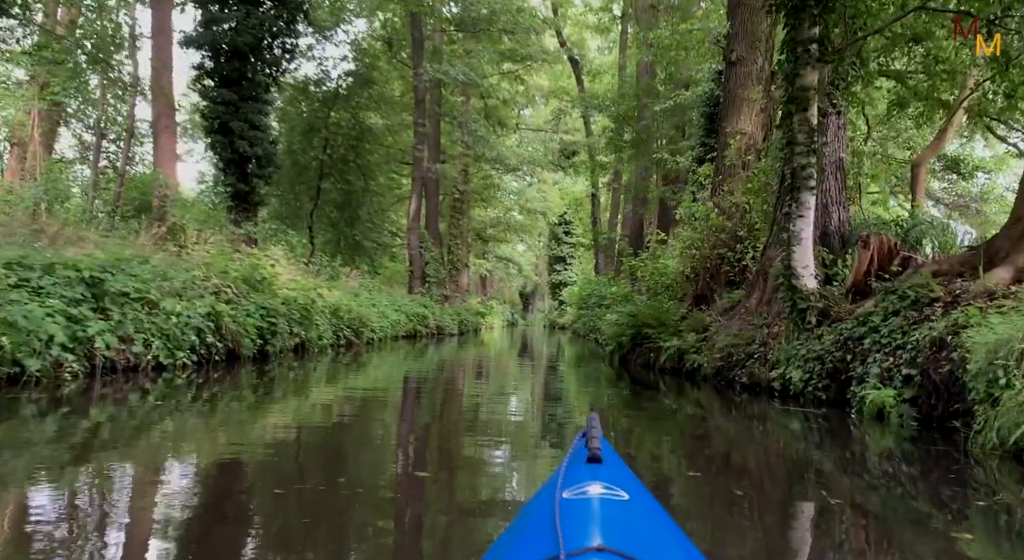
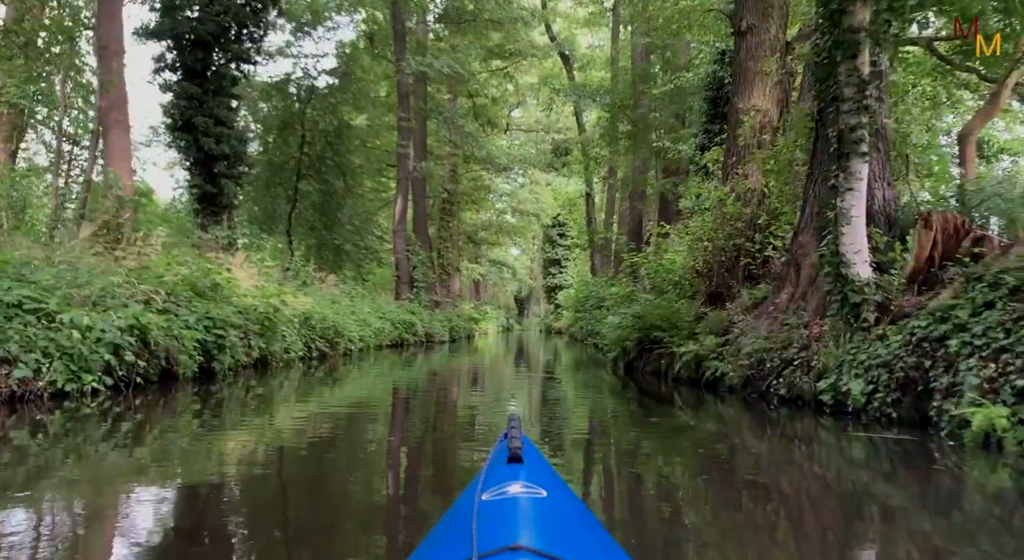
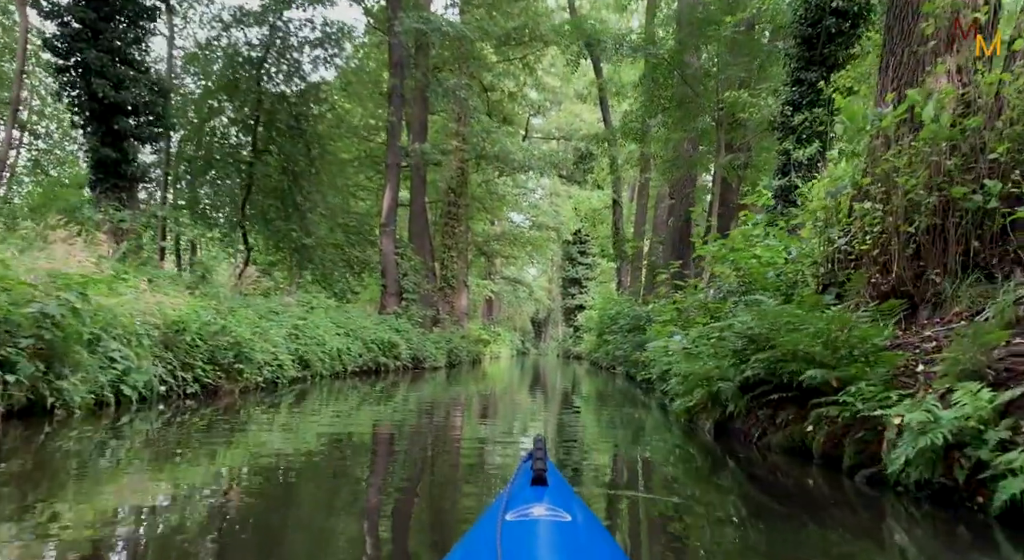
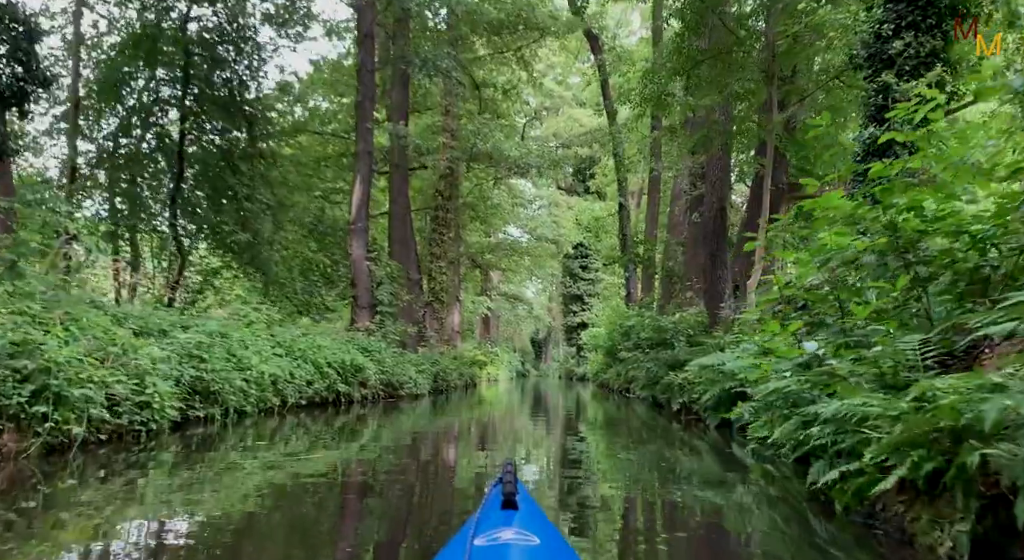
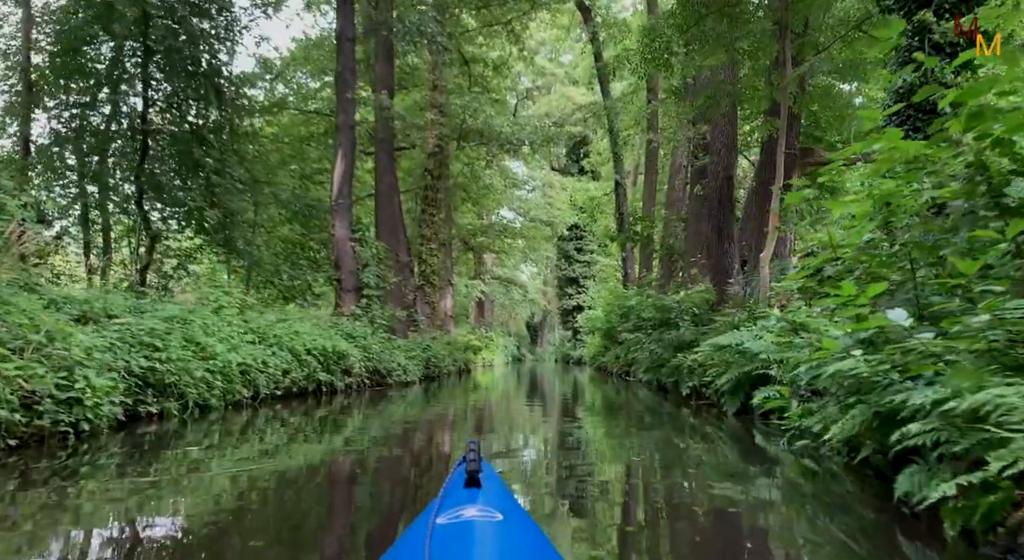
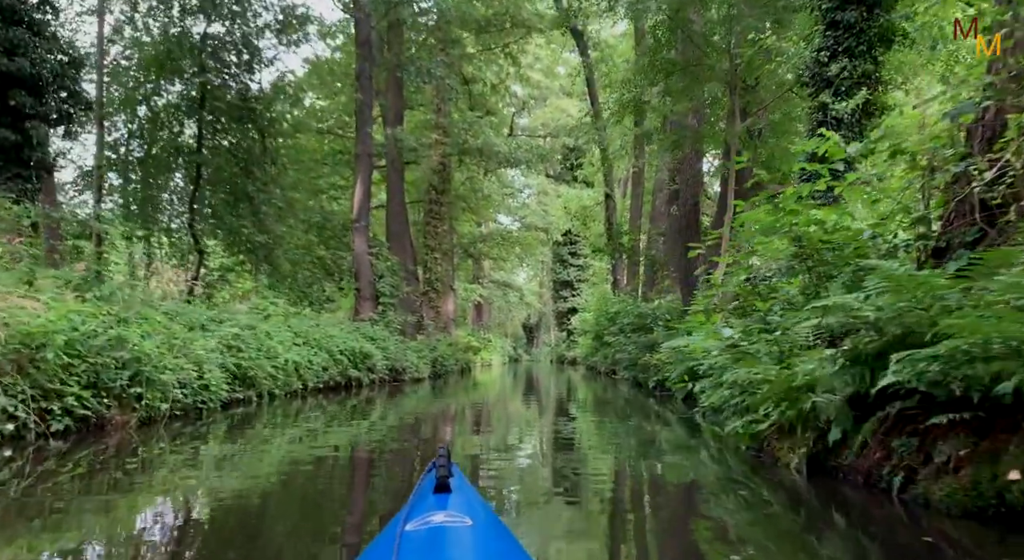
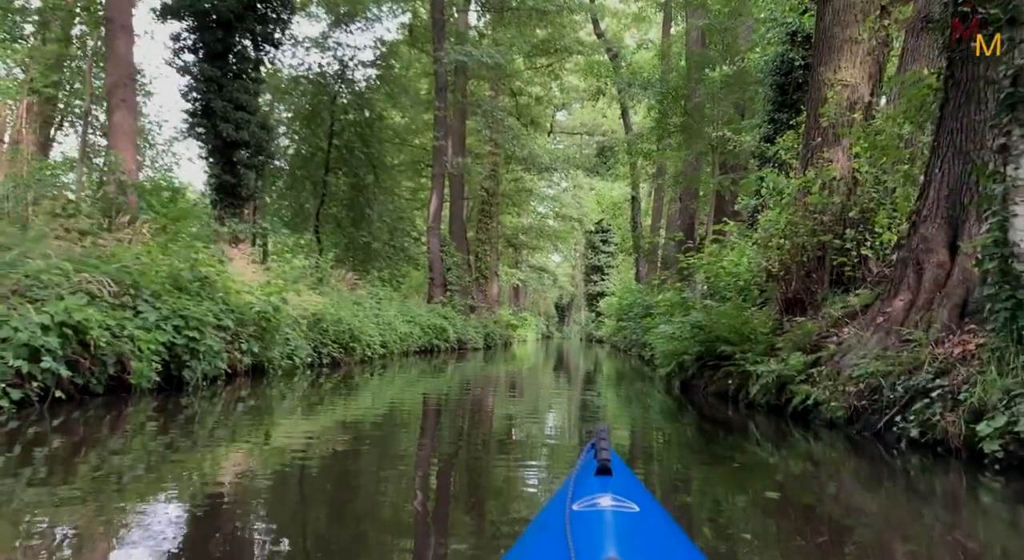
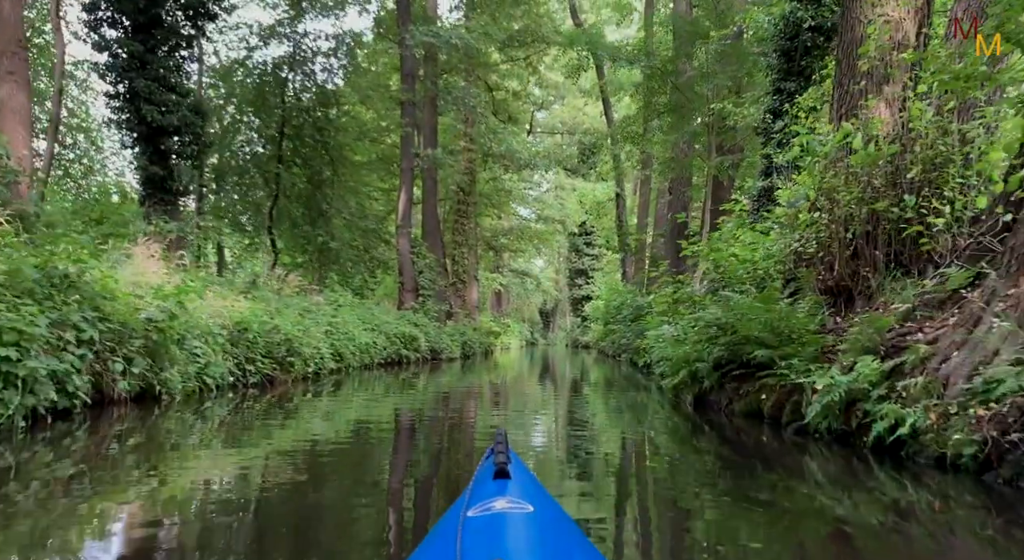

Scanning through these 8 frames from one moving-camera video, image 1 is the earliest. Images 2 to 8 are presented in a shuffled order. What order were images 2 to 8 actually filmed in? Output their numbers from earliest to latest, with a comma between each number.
2, 7, 8, 3, 6, 4, 5
